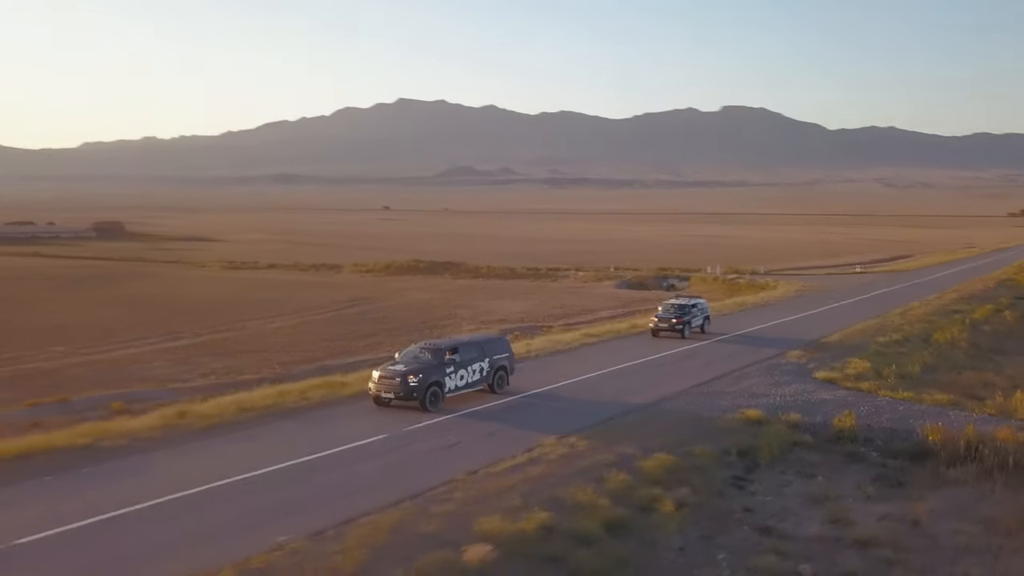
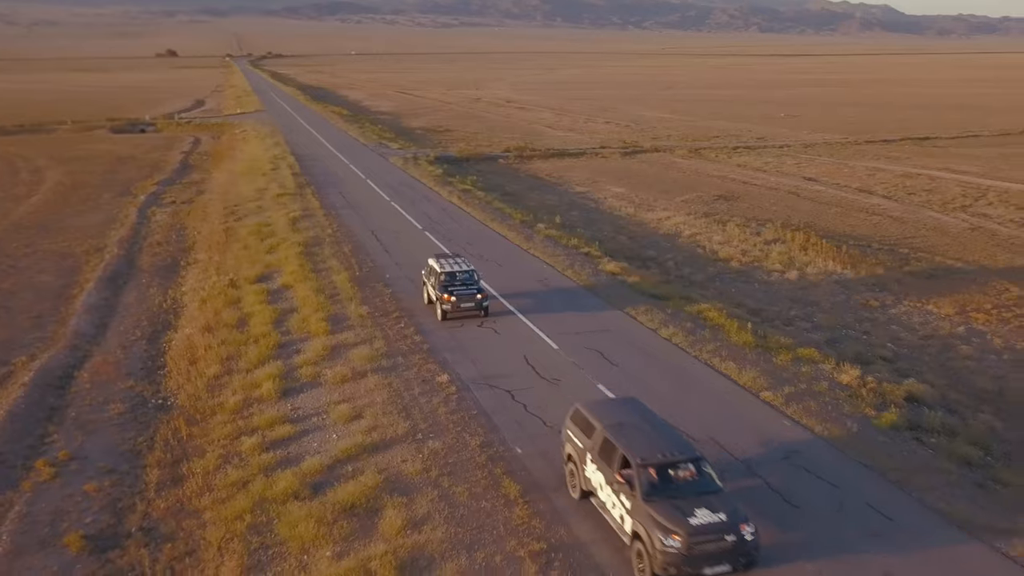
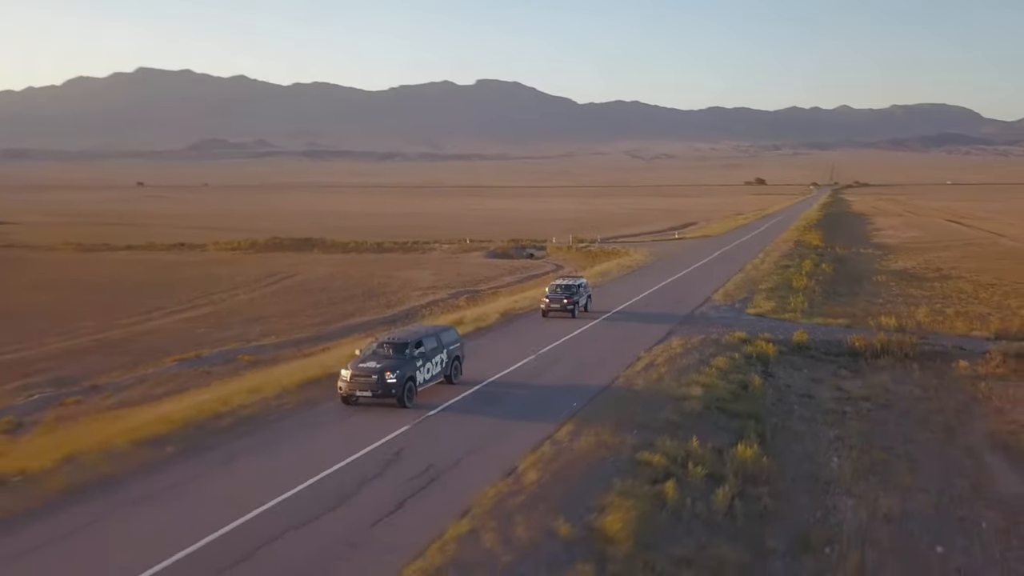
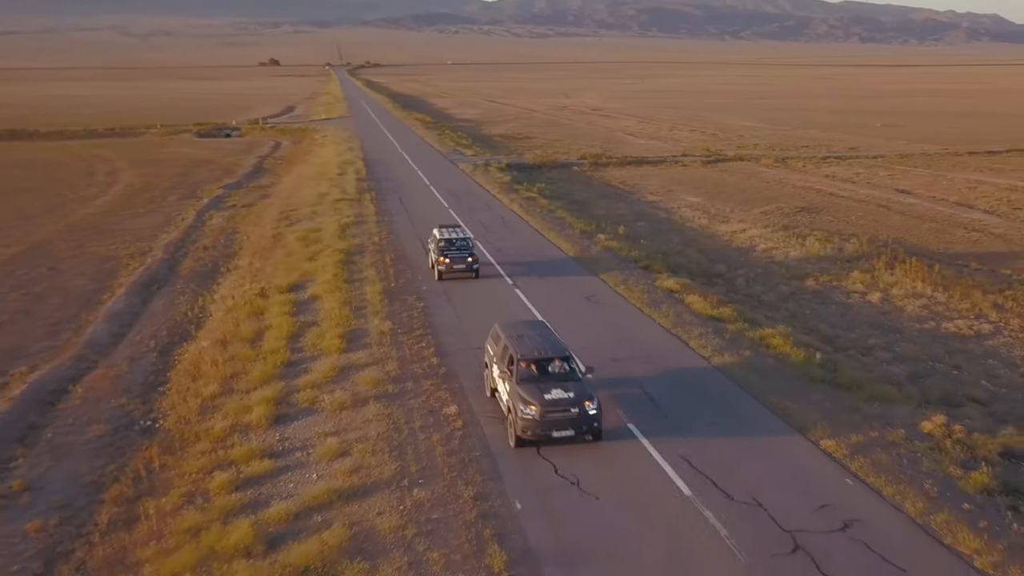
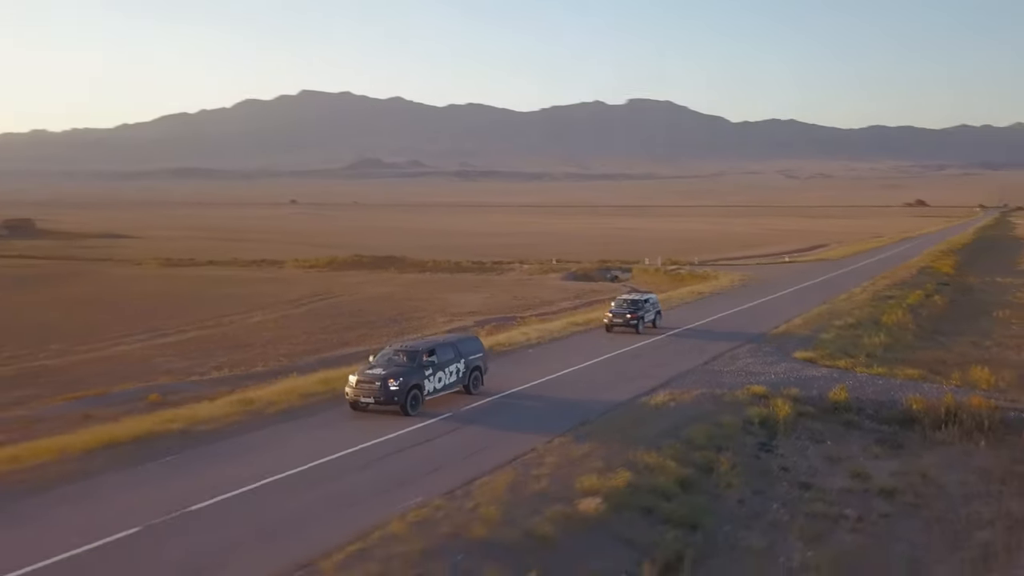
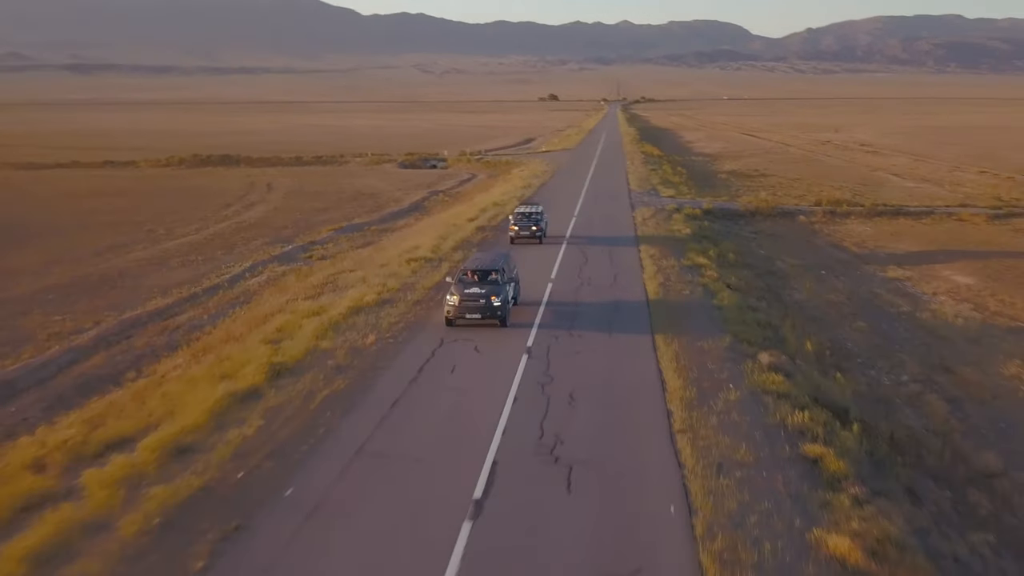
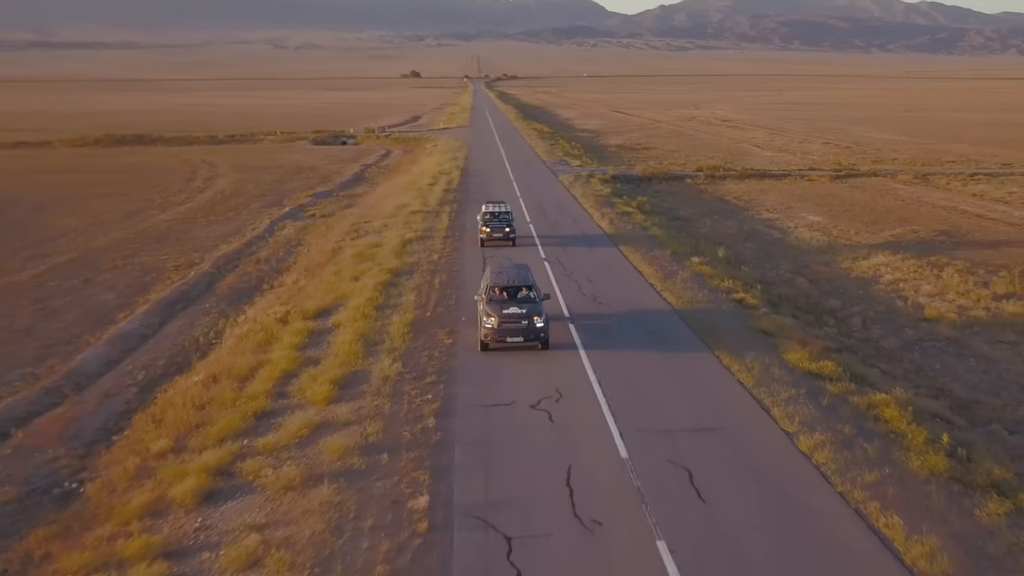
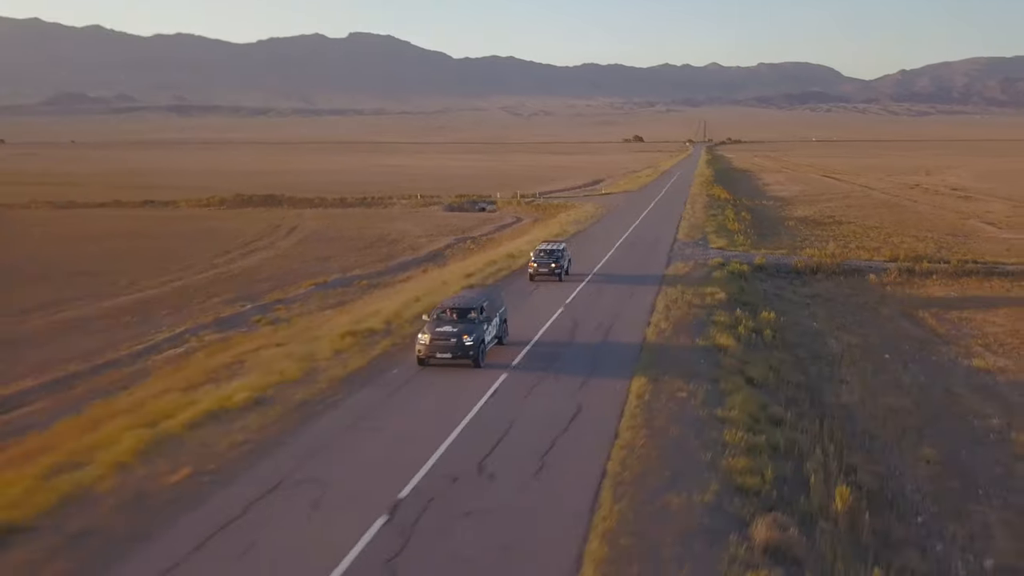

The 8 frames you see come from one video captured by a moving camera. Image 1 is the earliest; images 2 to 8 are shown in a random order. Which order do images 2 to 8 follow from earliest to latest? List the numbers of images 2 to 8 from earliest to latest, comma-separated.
5, 3, 8, 6, 7, 4, 2
